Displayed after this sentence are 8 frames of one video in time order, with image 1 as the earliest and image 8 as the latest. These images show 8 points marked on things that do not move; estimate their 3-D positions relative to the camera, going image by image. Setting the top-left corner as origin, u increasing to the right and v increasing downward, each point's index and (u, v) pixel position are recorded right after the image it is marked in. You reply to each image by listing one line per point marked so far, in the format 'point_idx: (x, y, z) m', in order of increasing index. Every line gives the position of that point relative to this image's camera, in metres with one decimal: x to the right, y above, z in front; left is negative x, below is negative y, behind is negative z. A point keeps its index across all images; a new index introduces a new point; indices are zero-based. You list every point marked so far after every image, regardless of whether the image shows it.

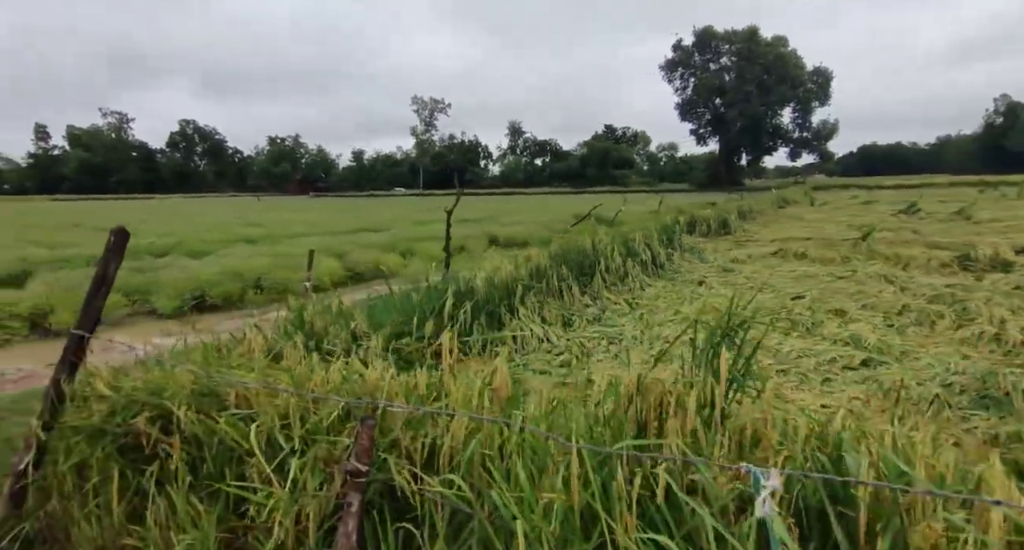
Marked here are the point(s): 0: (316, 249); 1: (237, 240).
0: (-5.1, +0.7, +15.3) m
1: (-8.4, +1.0, +17.5) m
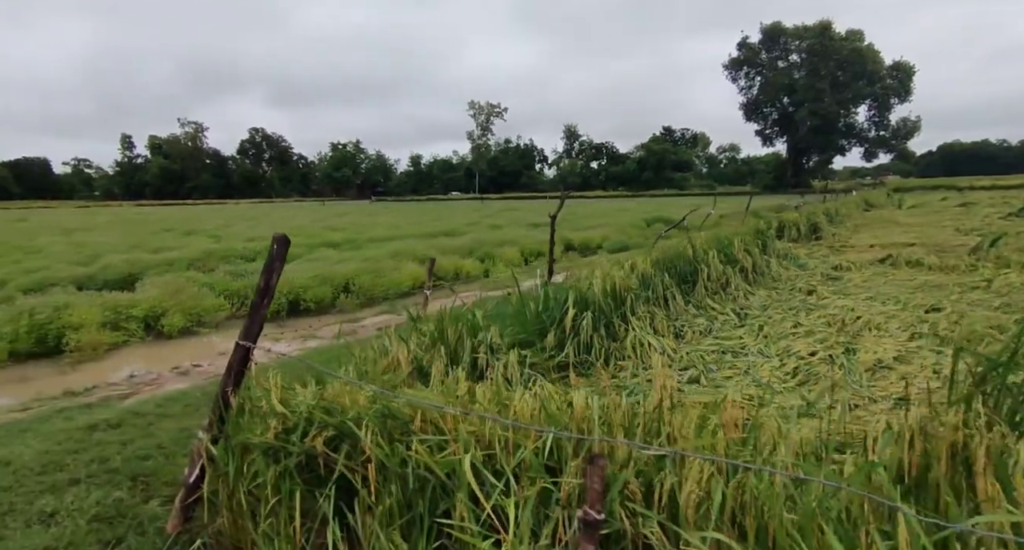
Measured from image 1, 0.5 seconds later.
0: (-3.0, +0.6, +15.5) m
1: (-6.1, +0.9, +18.0) m
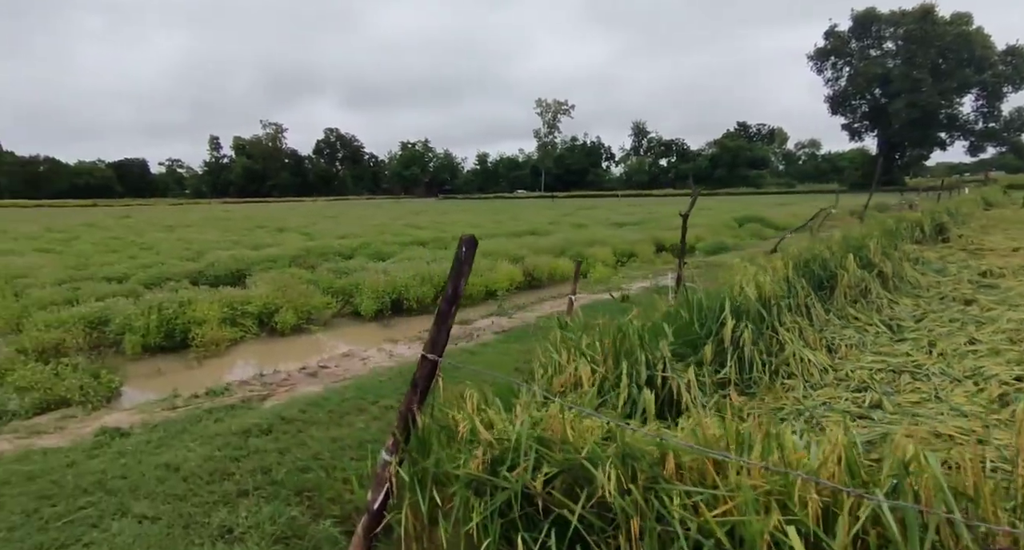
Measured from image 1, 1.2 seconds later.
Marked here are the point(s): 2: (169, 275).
0: (-0.6, +0.6, +15.3) m
1: (-3.3, +1.0, +18.2) m
2: (-8.3, 0.0, +14.3) m
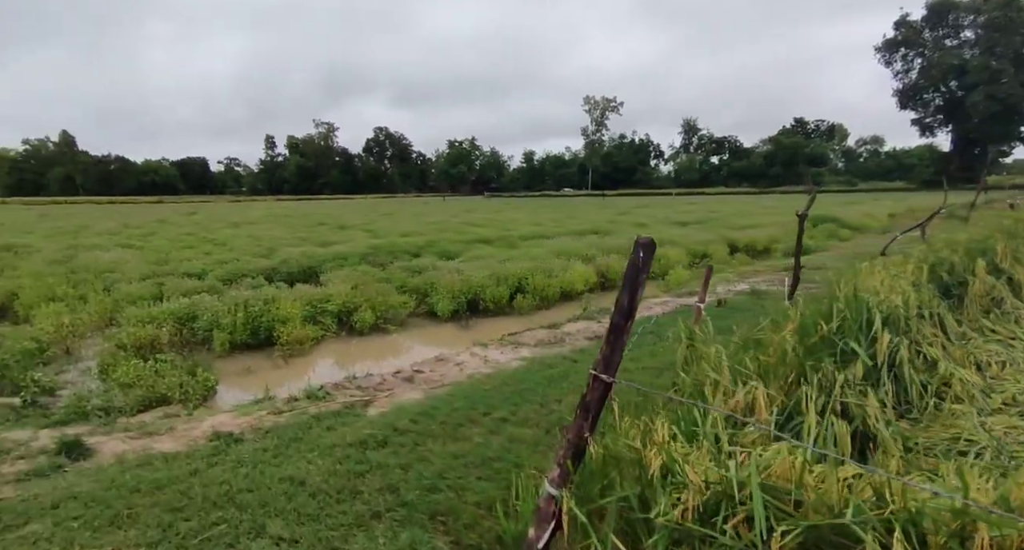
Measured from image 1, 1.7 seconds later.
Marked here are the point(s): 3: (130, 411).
0: (+1.2, +0.6, +15.0) m
1: (-1.3, +1.0, +18.0) m
2: (-6.6, +0.1, +14.5) m
3: (-3.9, -1.4, +6.1) m
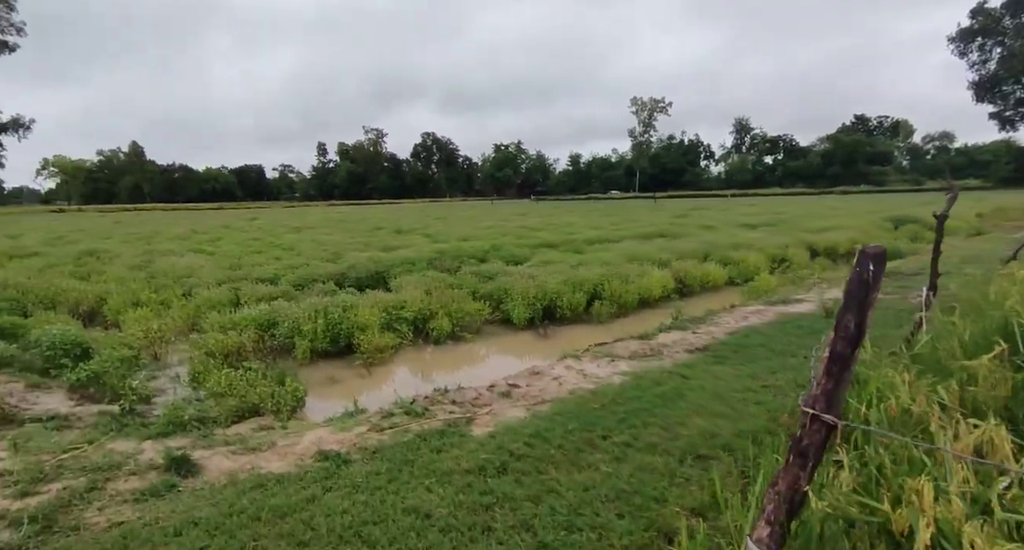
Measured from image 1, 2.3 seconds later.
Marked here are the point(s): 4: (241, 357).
0: (+2.9, +0.5, +14.5) m
1: (+0.7, +0.9, +17.7) m
2: (-4.9, 0.0, +14.7) m
3: (-2.9, -1.5, +6.0) m
4: (-3.7, -1.1, +8.2) m
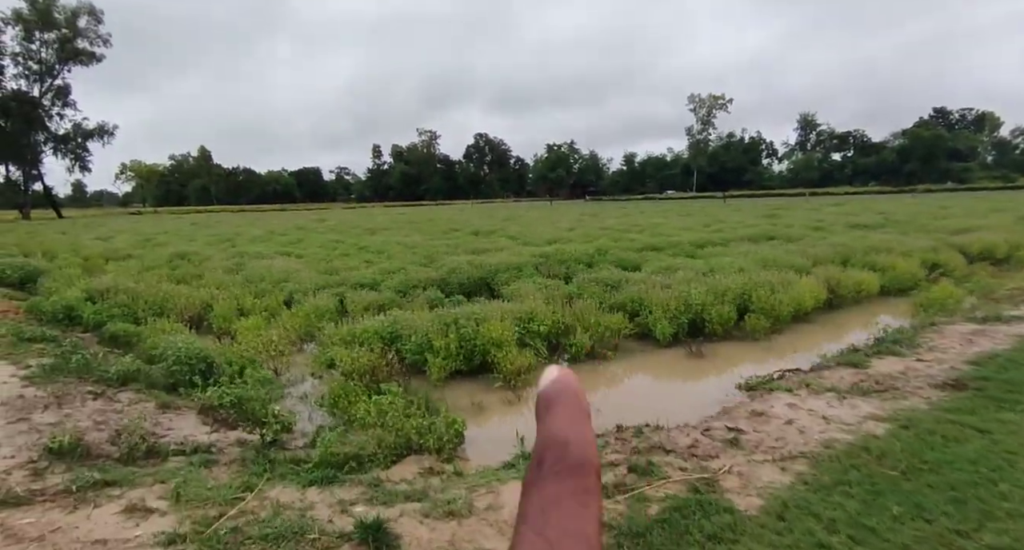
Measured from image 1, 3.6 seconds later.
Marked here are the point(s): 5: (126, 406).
0: (+5.5, +0.3, +13.0) m
1: (+3.6, +0.7, +16.5) m
2: (-2.2, -0.1, +14.0) m
3: (-1.1, -1.6, +5.2) m
4: (-1.7, -1.3, +7.4) m
5: (-4.4, -1.5, +6.7) m
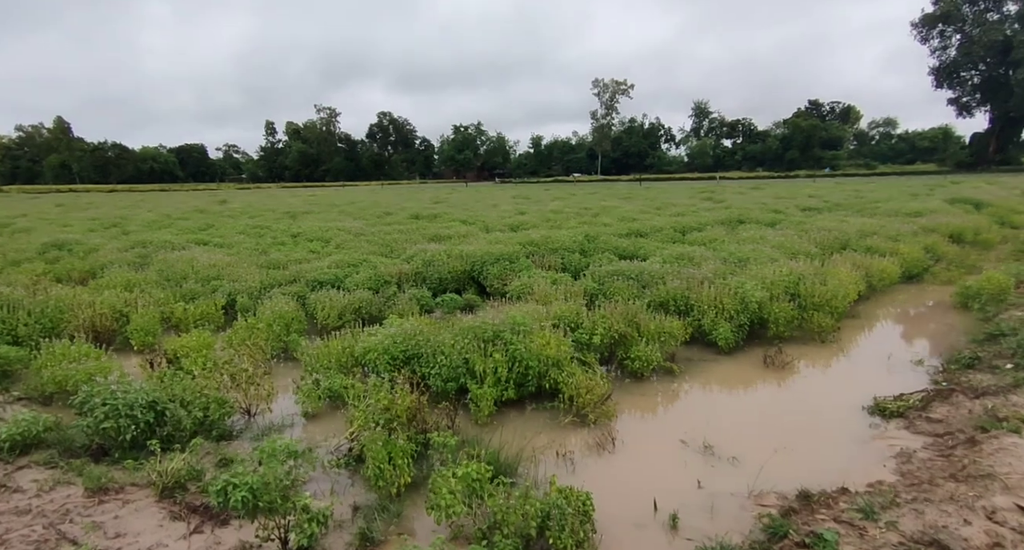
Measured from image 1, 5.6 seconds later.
0: (+5.4, +0.5, +12.0) m
1: (+2.9, +1.0, +15.1) m
2: (-2.5, 0.0, +11.8) m
3: (0.0, -1.7, +3.3) m
4: (-0.9, -1.3, +5.4) m
5: (-3.4, -1.6, +4.3) m
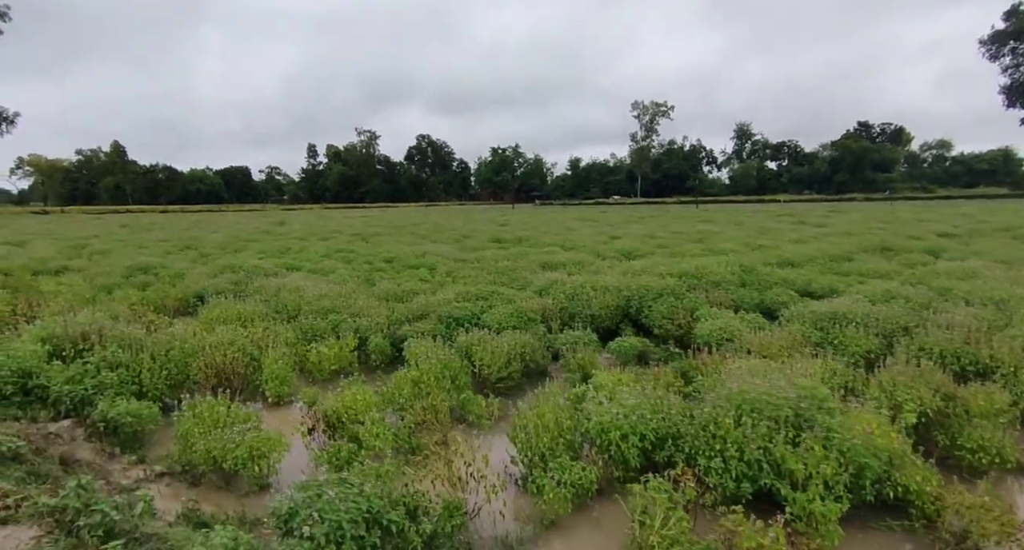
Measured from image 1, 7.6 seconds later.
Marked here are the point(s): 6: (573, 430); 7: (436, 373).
0: (+8.2, -0.2, +9.9) m
1: (+6.0, +0.2, +13.1) m
2: (+0.4, -0.7, +10.1) m
3: (+2.3, -2.1, +1.4) m
4: (+1.5, -1.7, +3.6) m
5: (-1.1, -2.0, +2.6) m
6: (+0.6, -1.4, +5.0) m
7: (-0.8, -1.2, +7.1) m
